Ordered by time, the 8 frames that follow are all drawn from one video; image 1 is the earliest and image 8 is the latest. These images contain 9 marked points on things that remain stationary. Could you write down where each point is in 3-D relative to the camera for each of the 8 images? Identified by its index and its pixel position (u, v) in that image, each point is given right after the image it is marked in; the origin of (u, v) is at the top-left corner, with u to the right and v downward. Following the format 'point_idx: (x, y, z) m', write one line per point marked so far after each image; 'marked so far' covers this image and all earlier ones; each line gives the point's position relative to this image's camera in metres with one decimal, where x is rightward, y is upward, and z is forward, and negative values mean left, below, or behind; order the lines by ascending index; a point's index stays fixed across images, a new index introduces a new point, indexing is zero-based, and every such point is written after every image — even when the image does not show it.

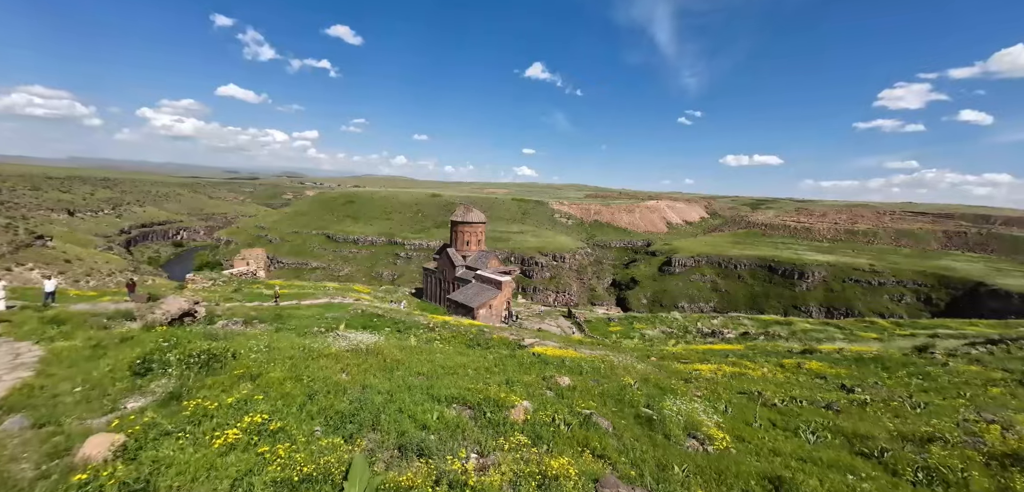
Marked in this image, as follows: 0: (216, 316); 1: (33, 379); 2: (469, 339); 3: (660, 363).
0: (-13.9, -3.2, +18.0) m
1: (-6.1, -1.7, +5.0) m
2: (-2.5, -4.4, +18.3) m
3: (+4.8, -3.9, +12.4) m
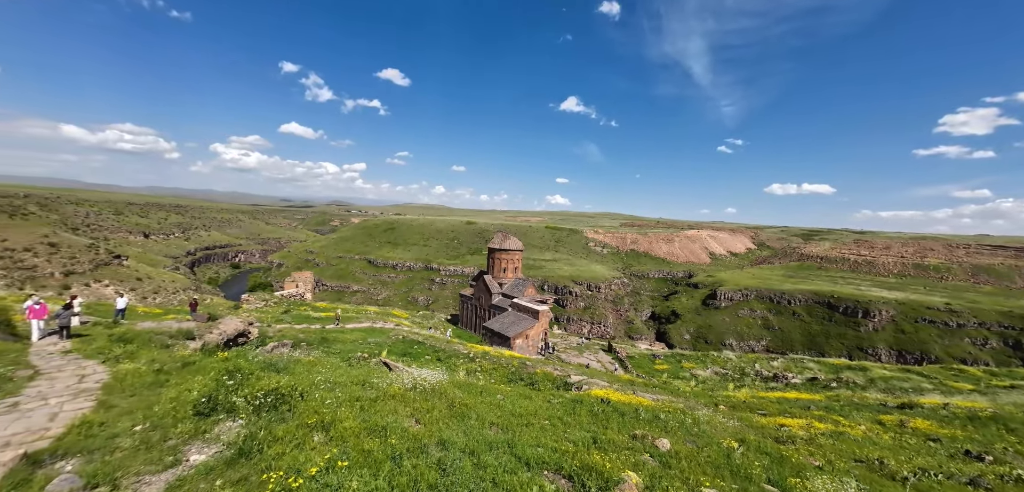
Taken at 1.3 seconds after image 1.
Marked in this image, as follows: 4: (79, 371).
0: (-11.7, -4.3, +18.3) m
1: (-5.1, -2.0, +4.8) m
2: (-0.3, -5.7, +17.4) m
3: (+6.4, -4.8, +11.0) m
4: (-8.4, -2.4, +7.5) m
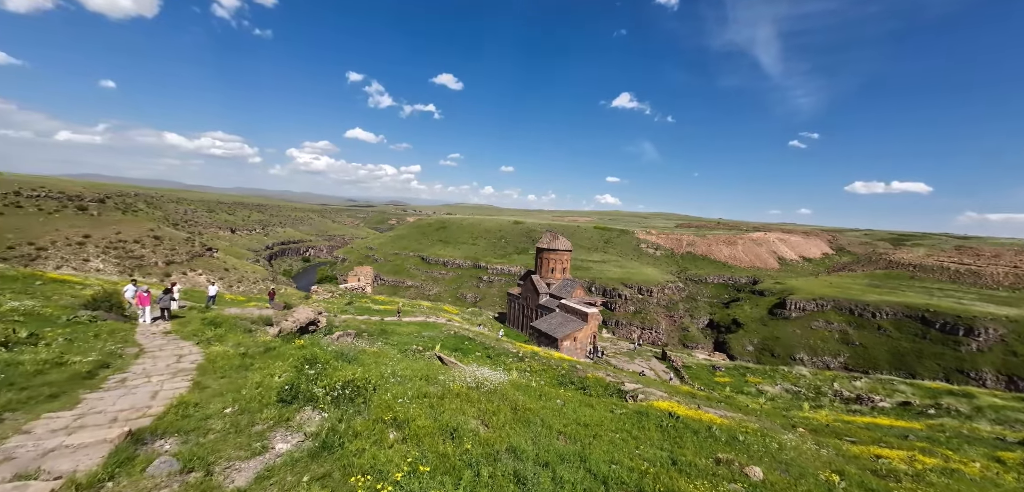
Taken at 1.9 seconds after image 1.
0: (-9.1, -4.1, +19.4) m
1: (-4.2, -1.9, +5.2) m
2: (+2.0, -5.7, +17.1) m
3: (+7.9, -5.0, +9.8) m
4: (-7.2, -2.3, +8.3) m
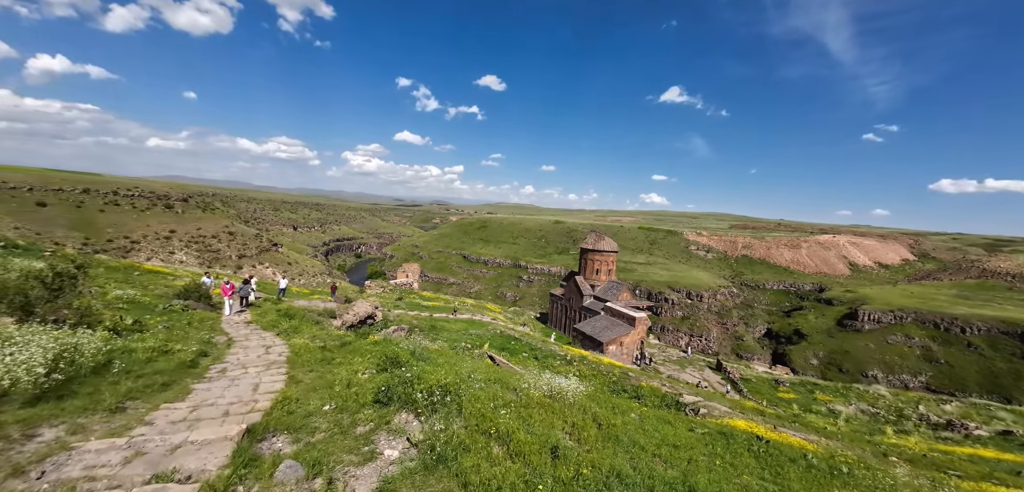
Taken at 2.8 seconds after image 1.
0: (-6.5, -4.0, +20.1) m
1: (-3.1, -2.0, +5.4) m
2: (+4.3, -5.8, +16.6) m
3: (+9.3, -5.2, +8.8) m
4: (-5.7, -2.2, +8.8) m
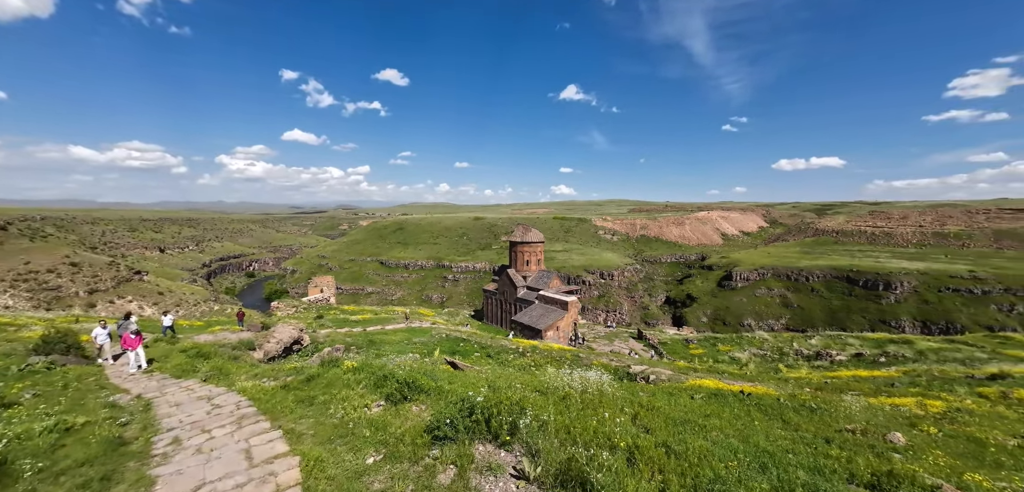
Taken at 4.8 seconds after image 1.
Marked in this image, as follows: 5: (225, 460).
0: (-8.9, -4.6, +18.0) m
1: (-2.6, -2.2, +4.3) m
2: (+2.6, -5.3, +17.0) m
3: (+9.1, -4.2, +10.4) m
4: (-5.9, -2.7, +7.2) m
5: (-3.2, -2.2, +4.1) m
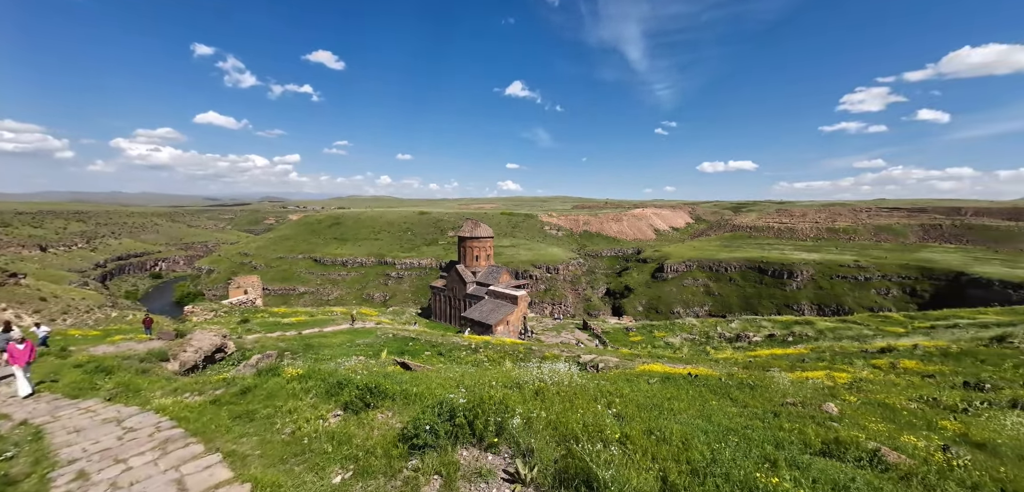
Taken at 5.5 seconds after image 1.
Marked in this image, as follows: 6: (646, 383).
0: (-11.0, -4.4, +16.4) m
1: (-2.8, -2.1, +3.7) m
2: (+0.5, -5.0, +17.0) m
3: (+7.9, -3.9, +11.4) m
4: (-6.4, -2.6, +6.0) m
5: (-3.4, -2.1, +3.4) m
6: (+2.7, -2.8, +7.8) m
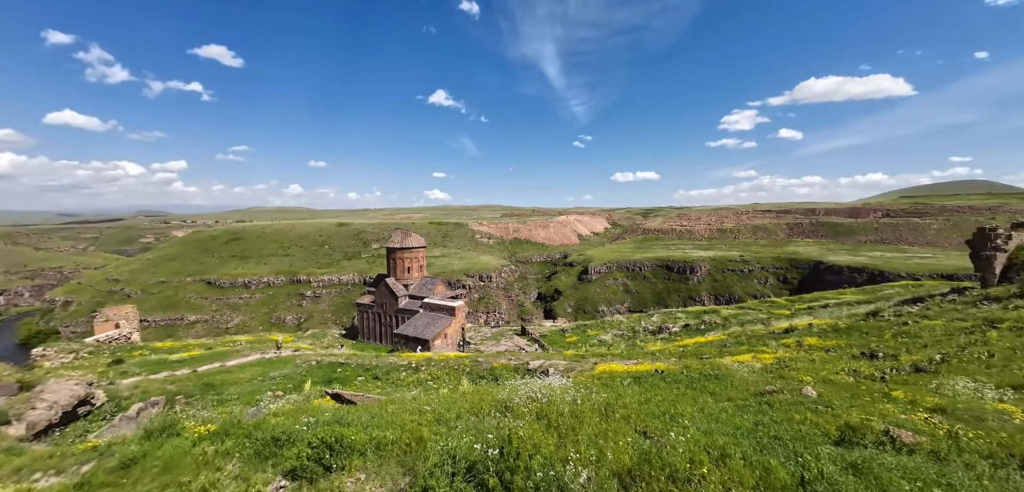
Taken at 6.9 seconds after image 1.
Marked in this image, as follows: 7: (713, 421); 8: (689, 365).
0: (-12.8, -5.1, +13.1) m
1: (-2.5, -2.1, +2.2) m
2: (-1.6, -5.3, +15.9) m
3: (+6.7, -3.8, +11.8) m
4: (-6.4, -2.9, +3.8) m
5: (-3.0, -2.2, +1.9) m
6: (+2.2, -2.7, +7.3) m
7: (+2.5, -2.3, +5.0) m
8: (+6.5, -4.3, +13.8) m
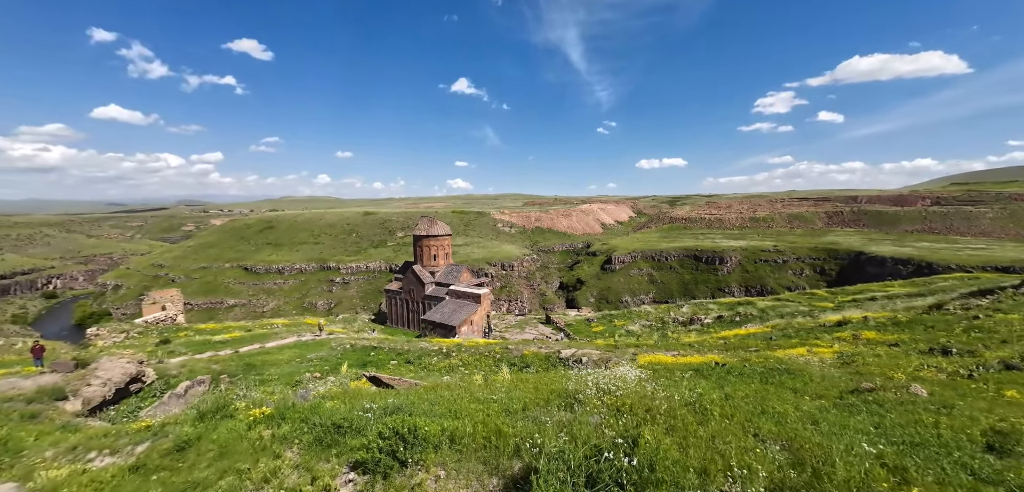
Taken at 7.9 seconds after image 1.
0: (-11.3, -4.4, +13.3) m
1: (-1.7, -1.9, +1.8) m
2: (0.0, -4.7, +15.4) m
3: (+8.0, -3.3, +10.8) m
4: (-5.6, -2.5, +3.7) m
5: (-2.2, -1.9, +1.5) m
6: (+3.3, -2.3, +6.6) m
7: (+3.4, -2.0, +4.2) m
8: (+7.9, -3.7, +12.9) m
